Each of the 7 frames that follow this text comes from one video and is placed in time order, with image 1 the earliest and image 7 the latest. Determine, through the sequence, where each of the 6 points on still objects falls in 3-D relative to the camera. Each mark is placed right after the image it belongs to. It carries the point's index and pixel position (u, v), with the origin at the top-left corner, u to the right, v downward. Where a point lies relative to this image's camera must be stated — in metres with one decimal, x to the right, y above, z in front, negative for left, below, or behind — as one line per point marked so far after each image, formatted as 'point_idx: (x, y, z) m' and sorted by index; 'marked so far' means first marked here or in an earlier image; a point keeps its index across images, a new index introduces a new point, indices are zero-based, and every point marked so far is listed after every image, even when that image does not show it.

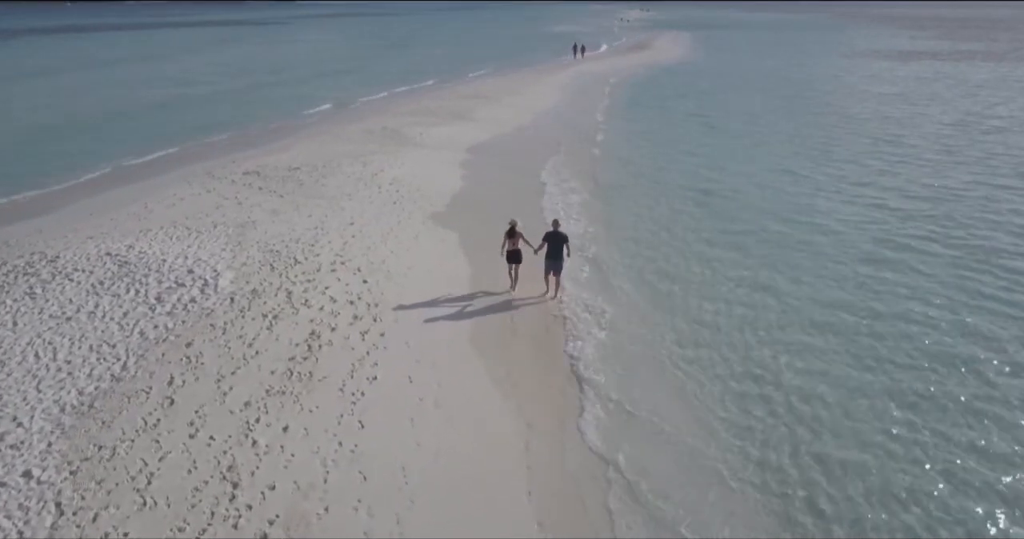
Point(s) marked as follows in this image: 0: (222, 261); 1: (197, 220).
0: (-4.9, +0.2, +12.7) m
1: (-6.4, +1.0, +15.2) m
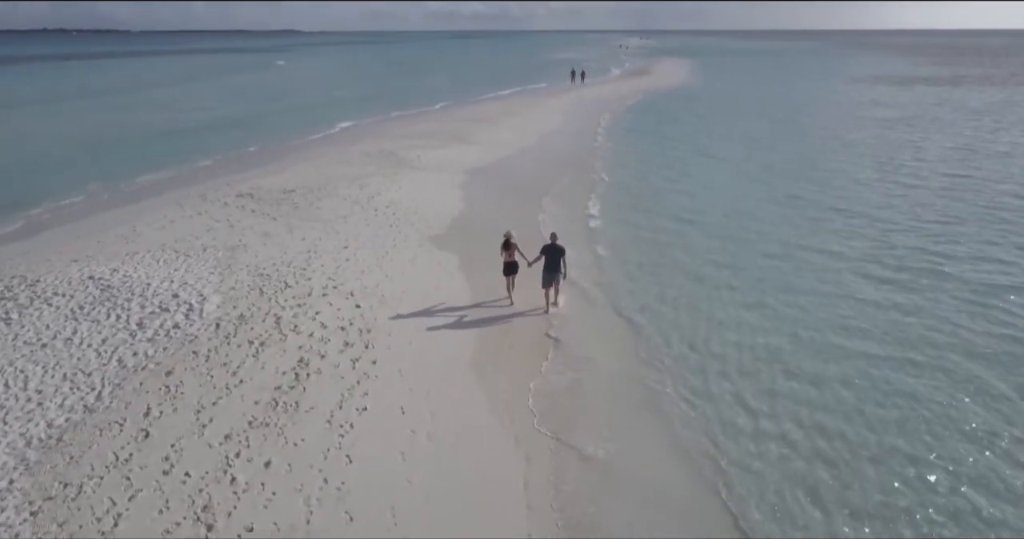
0: (-4.9, -0.2, +12.2) m
1: (-6.4, +0.5, +14.8) m
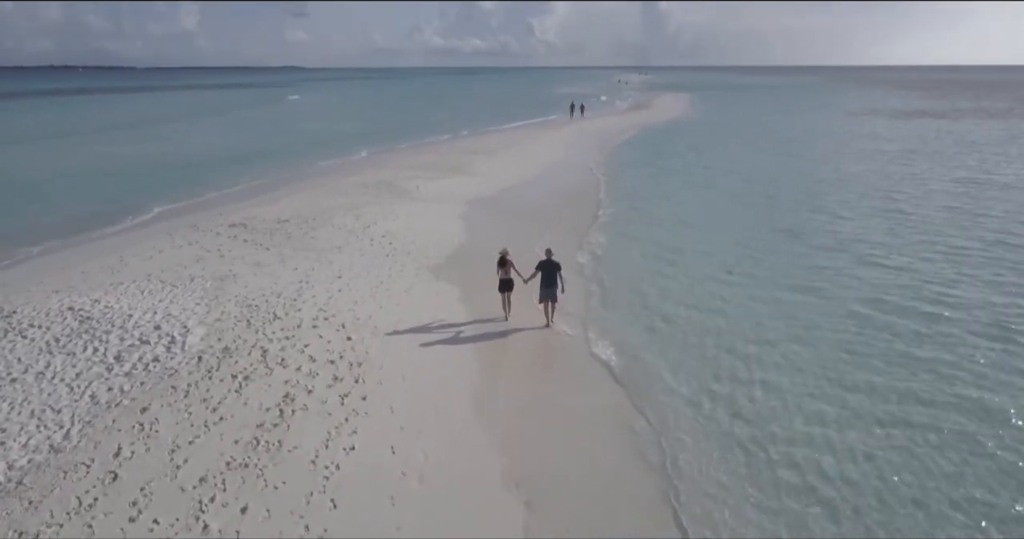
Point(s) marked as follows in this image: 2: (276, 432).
0: (-5.0, -0.7, +11.7) m
1: (-6.4, -0.1, +14.2) m
2: (-2.7, -1.8, +8.5) m
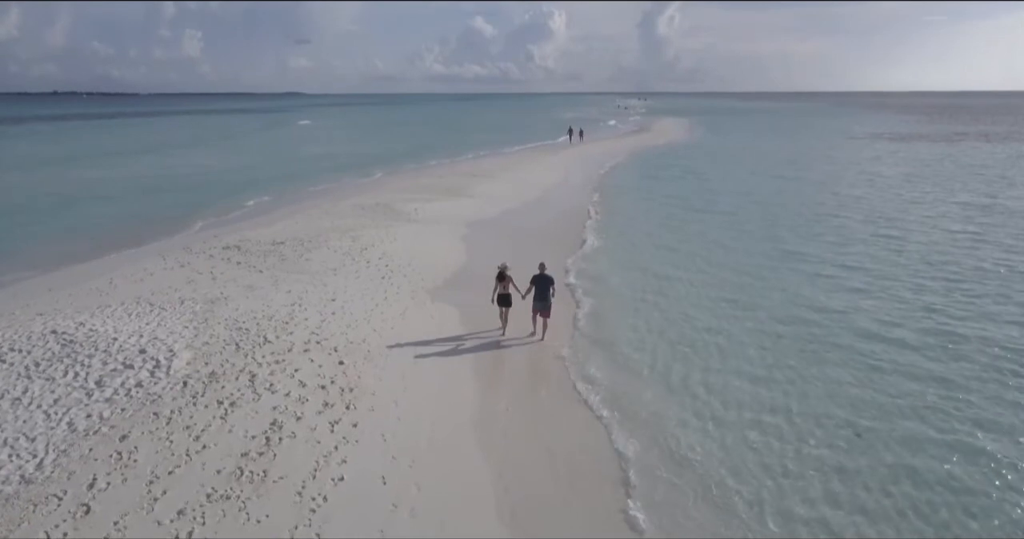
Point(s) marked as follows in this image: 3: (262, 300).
0: (-5.0, -1.1, +11.3) m
1: (-6.5, -0.5, +13.9) m
2: (-2.7, -2.1, +8.1) m
3: (-4.6, -0.6, +13.8) m
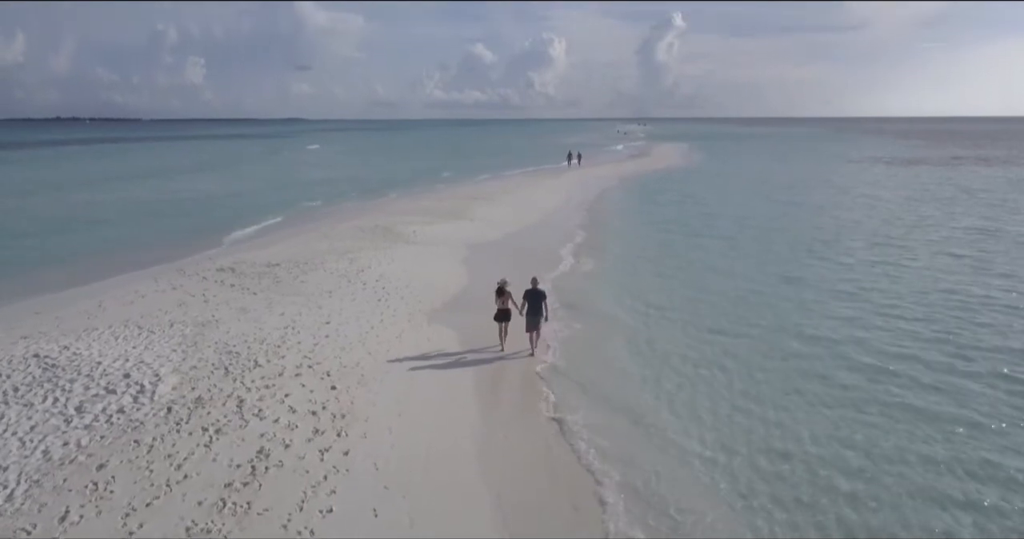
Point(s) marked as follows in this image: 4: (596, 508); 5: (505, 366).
0: (-5.0, -1.4, +10.9) m
1: (-6.5, -0.9, +13.5) m
2: (-2.7, -2.3, +7.7) m
3: (-4.6, -1.0, +13.4) m
4: (+0.9, -2.7, +8.2) m
5: (-0.1, -1.6, +12.4) m
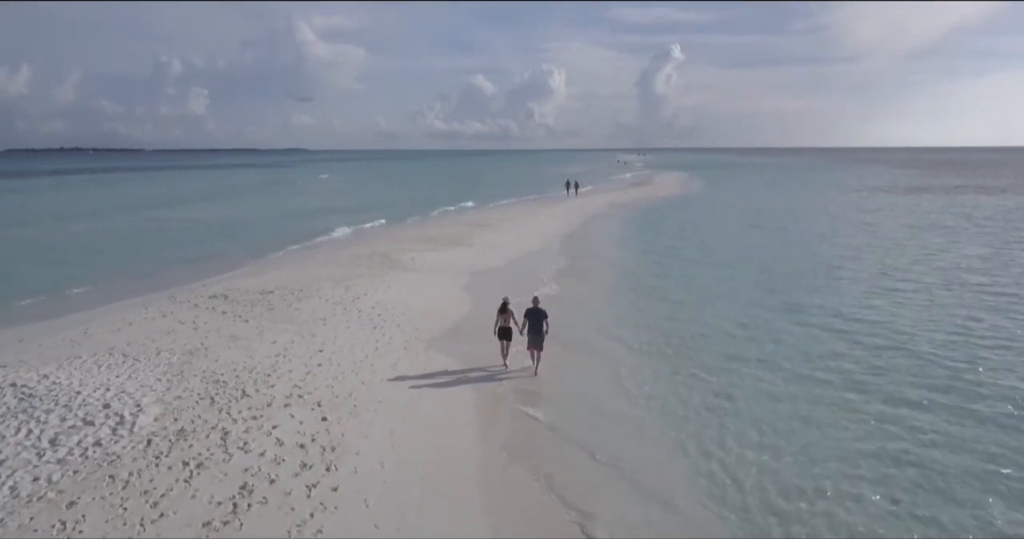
0: (-5.0, -1.7, +10.4) m
1: (-6.5, -1.3, +13.0) m
2: (-2.7, -2.5, +7.2) m
3: (-4.6, -1.4, +12.9) m
4: (+0.9, -2.9, +7.7) m
5: (-0.1, -2.0, +11.9) m
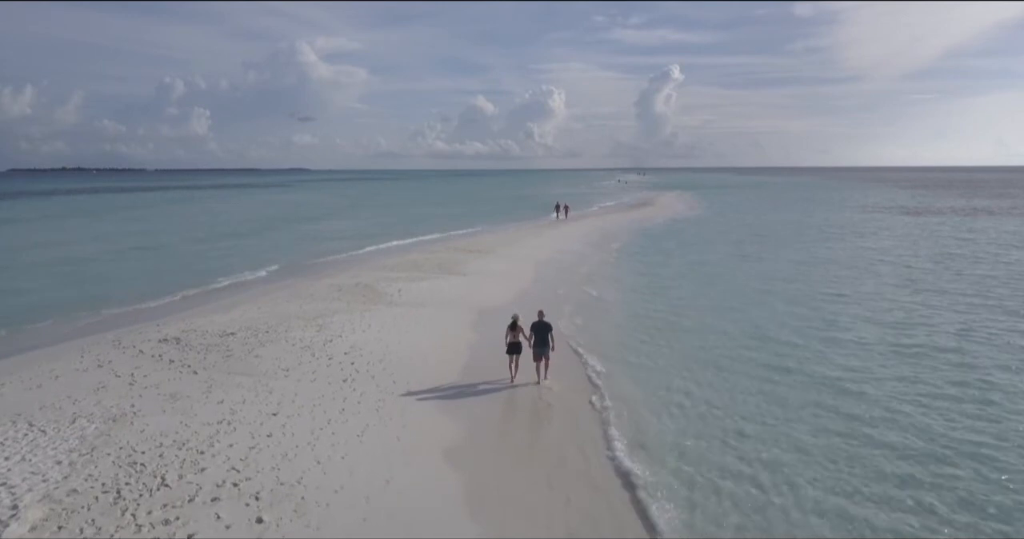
0: (-5.1, -2.3, +8.1) m
1: (-6.5, -2.0, +10.7) m
2: (-2.8, -3.0, +4.8) m
3: (-4.7, -2.1, +10.6) m
4: (+0.8, -3.4, +5.4) m
5: (-0.2, -2.7, +9.6) m
